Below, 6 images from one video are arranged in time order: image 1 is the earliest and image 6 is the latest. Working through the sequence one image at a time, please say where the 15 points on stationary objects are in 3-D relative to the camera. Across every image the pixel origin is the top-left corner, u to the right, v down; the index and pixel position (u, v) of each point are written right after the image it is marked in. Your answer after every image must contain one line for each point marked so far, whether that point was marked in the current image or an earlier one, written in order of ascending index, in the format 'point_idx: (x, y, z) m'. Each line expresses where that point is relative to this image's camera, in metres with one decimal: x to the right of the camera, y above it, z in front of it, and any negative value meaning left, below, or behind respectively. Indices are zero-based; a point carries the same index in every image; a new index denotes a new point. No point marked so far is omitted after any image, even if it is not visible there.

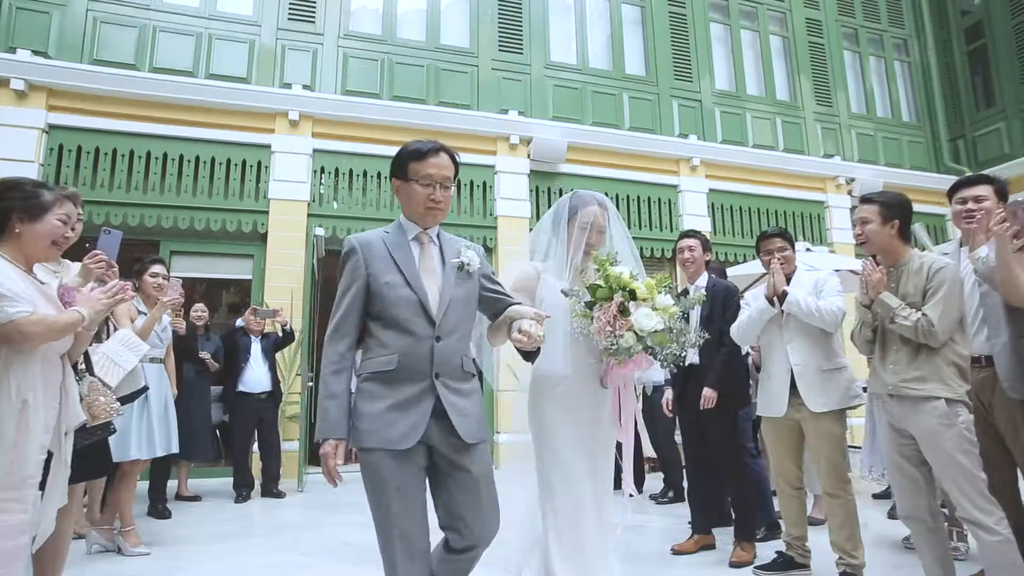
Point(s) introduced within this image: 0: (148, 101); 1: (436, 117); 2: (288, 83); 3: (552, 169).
0: (-4.5, +2.3, +7.4) m
1: (-1.0, +2.4, +8.2) m
2: (-3.0, +2.7, +7.9) m
3: (+0.6, +1.7, +8.7) m
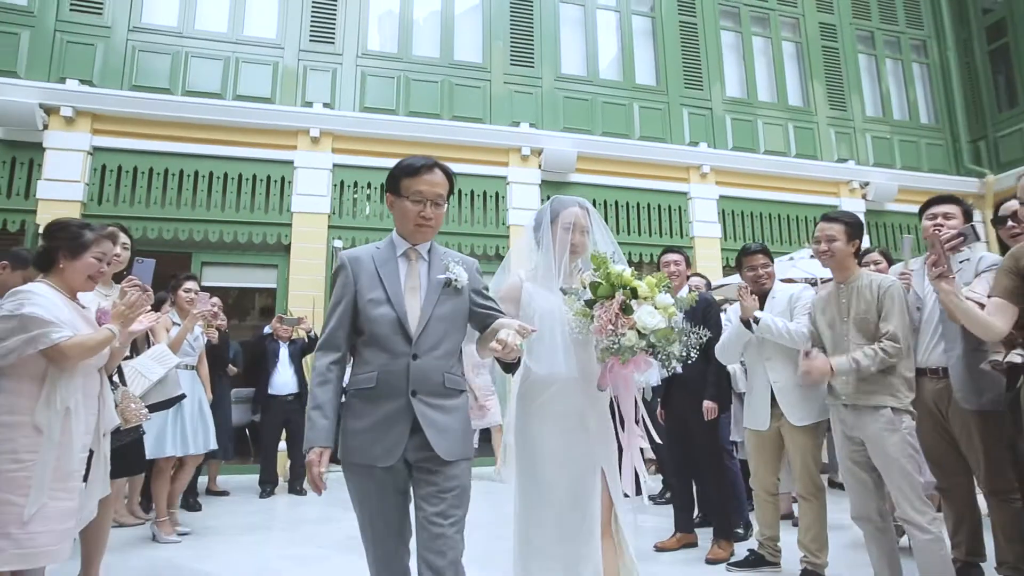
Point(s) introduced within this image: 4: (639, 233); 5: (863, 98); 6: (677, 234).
0: (-4.4, +2.2, +7.9) m
1: (-0.9, +2.3, +8.5) m
2: (-2.8, +2.6, +8.3) m
3: (+0.8, +1.6, +9.0) m
4: (+2.0, +0.8, +9.2) m
5: (+6.4, +3.4, +10.8) m
6: (+2.6, +0.8, +9.4) m
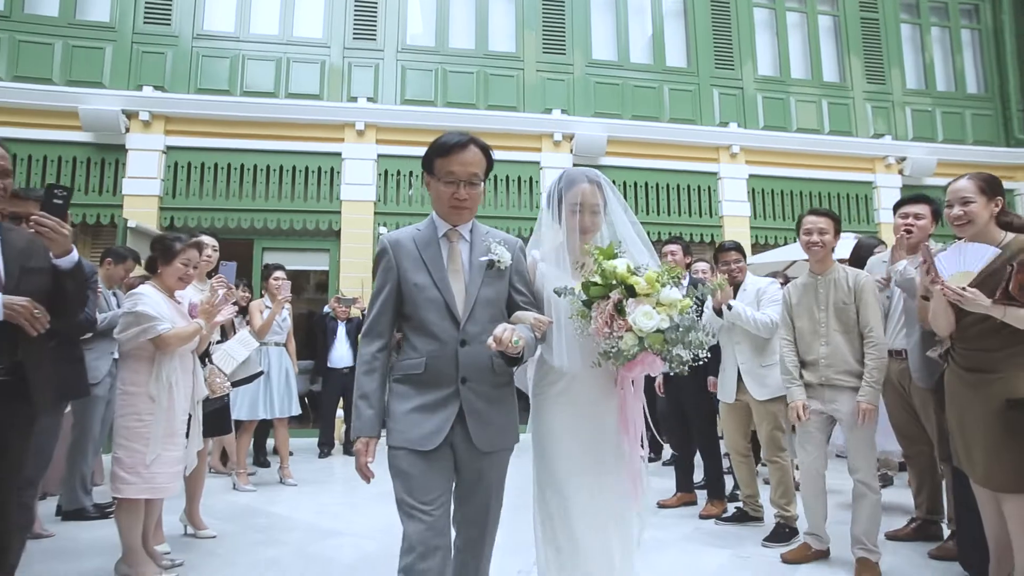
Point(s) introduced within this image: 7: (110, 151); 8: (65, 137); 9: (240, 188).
0: (-3.9, +2.4, +8.6) m
1: (-0.4, +2.6, +9.0) m
2: (-2.4, +2.9, +8.9) m
3: (+1.3, +2.0, +9.3) m
4: (+2.5, +1.2, +9.5) m
5: (+7.0, +3.9, +10.6) m
6: (+3.2, +1.2, +9.6) m
7: (-5.6, +1.9, +8.3) m
8: (-6.2, +2.1, +8.2) m
9: (-3.9, +1.5, +8.6) m
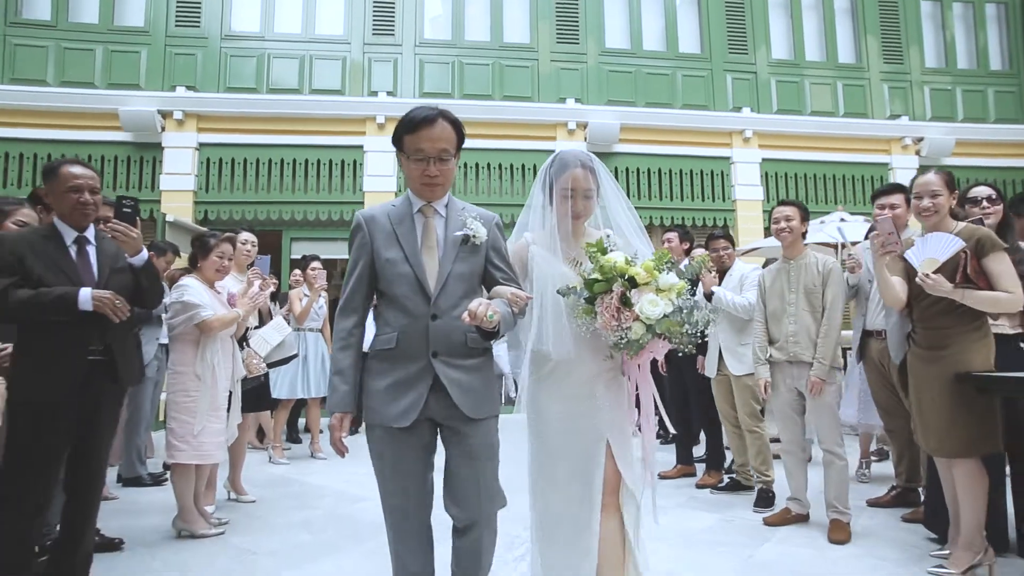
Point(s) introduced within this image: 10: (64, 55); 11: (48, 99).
0: (-3.7, +2.6, +9.1) m
1: (-0.2, +2.8, +9.3) m
2: (-2.1, +3.1, +9.3) m
3: (+1.5, +2.2, +9.6) m
4: (+2.8, +1.5, +9.7) m
5: (+7.3, +4.2, +10.5) m
6: (+3.4, +1.5, +9.8) m
7: (-5.4, +2.1, +8.9) m
8: (-6.0, +2.2, +8.7) m
9: (-3.7, +1.6, +9.1) m
10: (-6.5, +3.4, +8.7) m
11: (-6.6, +2.7, +8.5) m
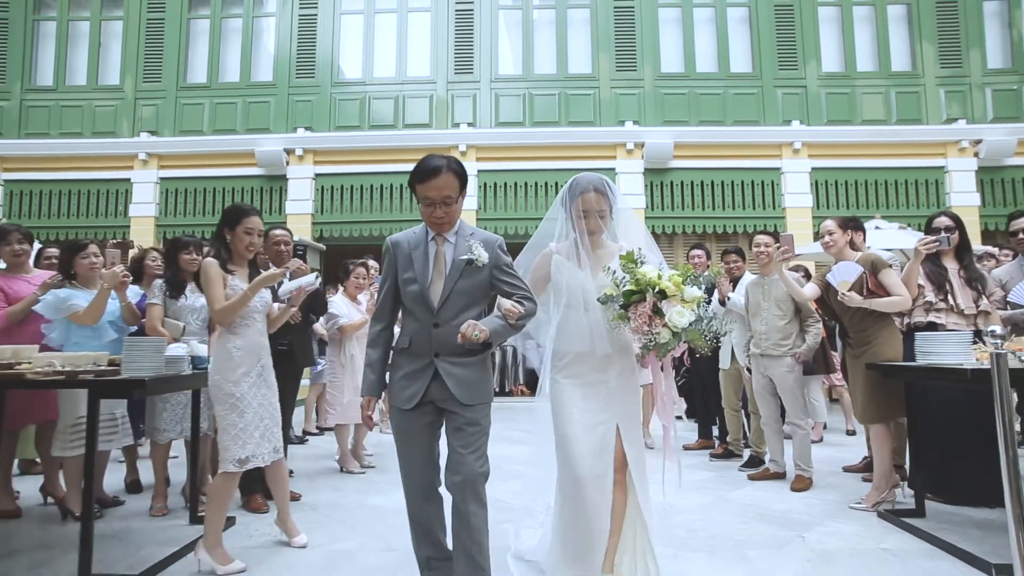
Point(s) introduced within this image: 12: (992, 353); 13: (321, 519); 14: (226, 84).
0: (-2.6, +2.5, +10.8) m
1: (+1.0, +2.7, +10.6) m
2: (-1.0, +3.0, +10.8) m
3: (+2.7, +2.2, +10.6) m
4: (+3.9, +1.4, +10.5) m
5: (+8.5, +4.3, +10.7) m
6: (+4.6, +1.5, +10.5) m
7: (-4.3, +2.0, +10.9) m
8: (-4.8, +2.1, +10.8) m
9: (-2.6, +1.5, +10.8) m
10: (-5.4, +3.3, +10.8) m
11: (-5.6, +2.6, +10.7) m
12: (+2.1, -0.3, +2.6) m
13: (-1.2, -1.5, +3.8) m
14: (-5.3, +3.7, +10.9) m
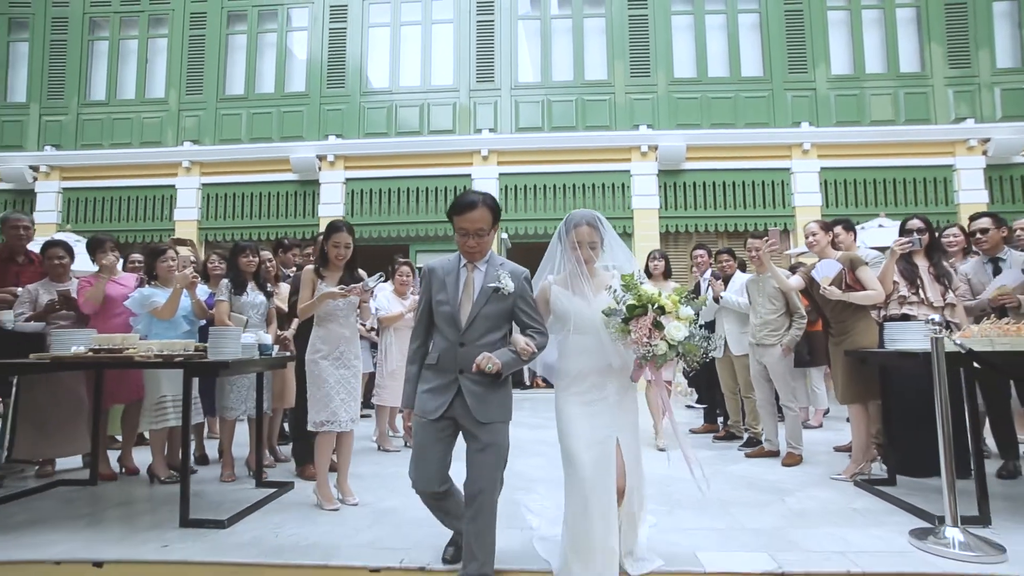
0: (-2.2, +2.5, +11.5) m
1: (+1.3, +2.8, +11.1) m
2: (-0.6, +3.0, +11.4) m
3: (+3.0, +2.2, +11.0) m
4: (+4.3, +1.5, +10.9) m
5: (+8.8, +4.3, +10.9) m
6: (+5.0, +1.5, +10.9) m
7: (-3.9, +2.0, +11.6) m
8: (-4.5, +2.1, +11.5) m
9: (-2.2, +1.6, +11.5) m
10: (-5.0, +3.3, +11.6) m
11: (-5.2, +2.6, +11.4) m
12: (+2.2, -0.3, +3.1) m
13: (-1.1, -1.5, +4.4) m
14: (-4.9, +3.8, +11.6) m
